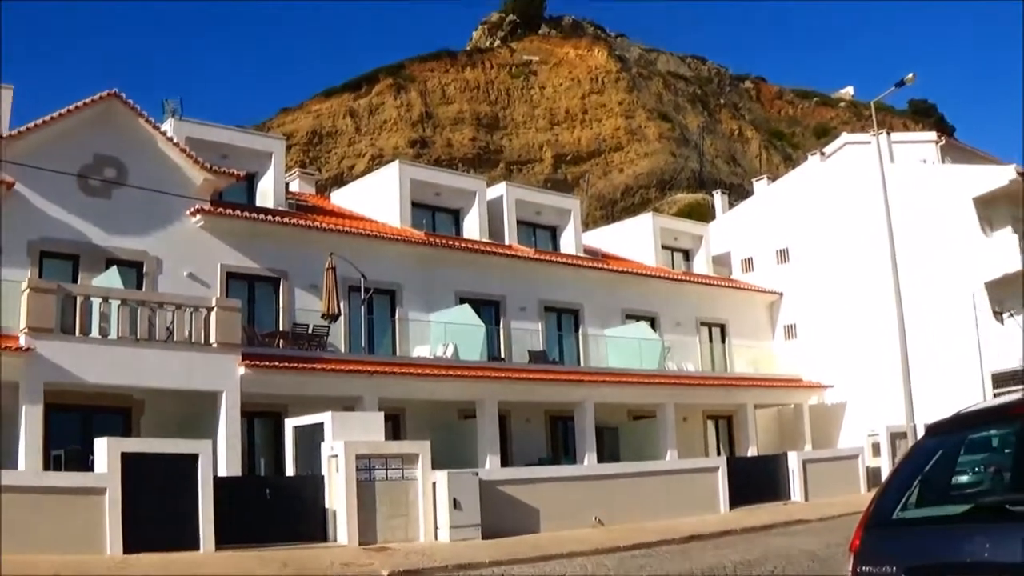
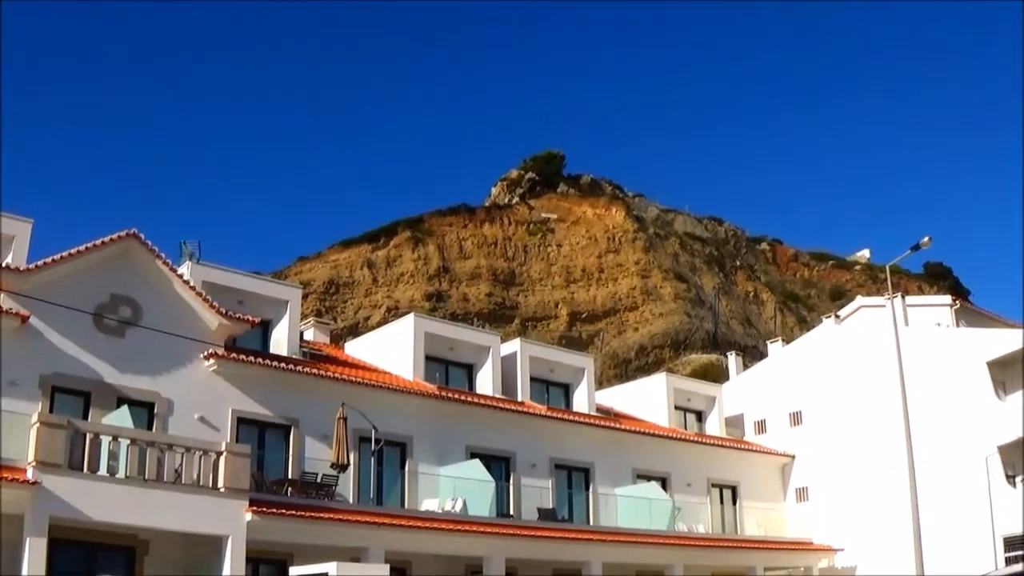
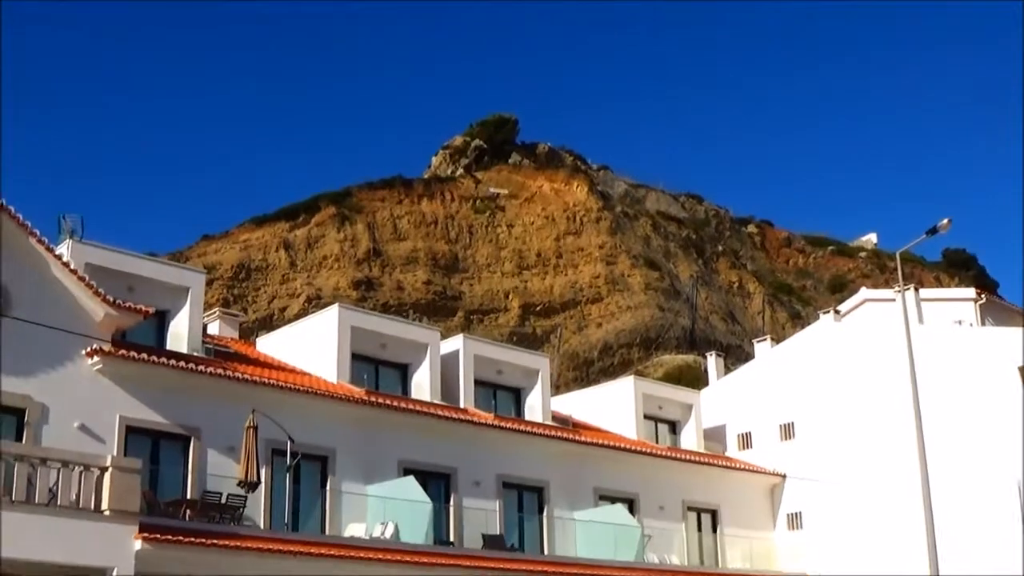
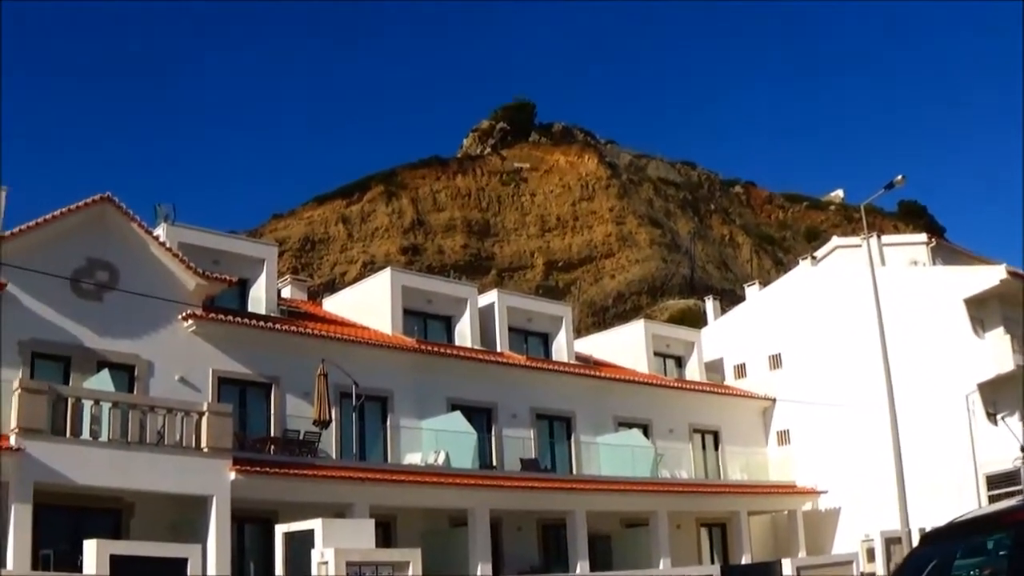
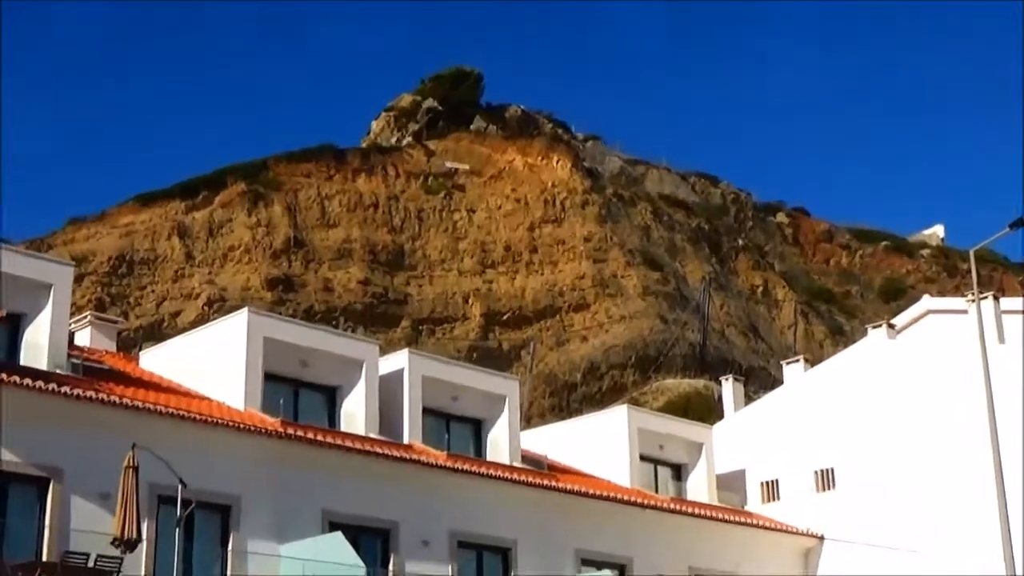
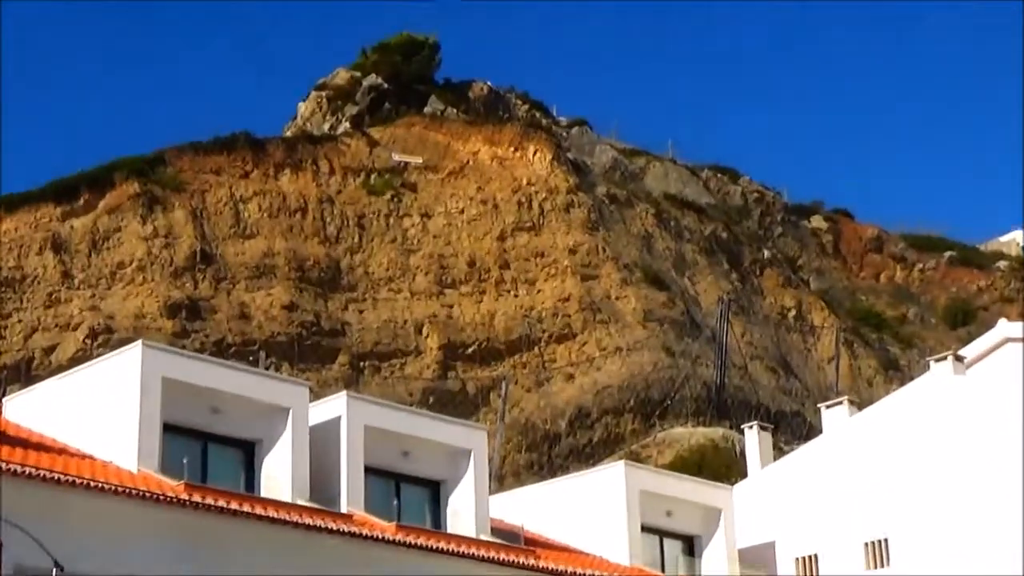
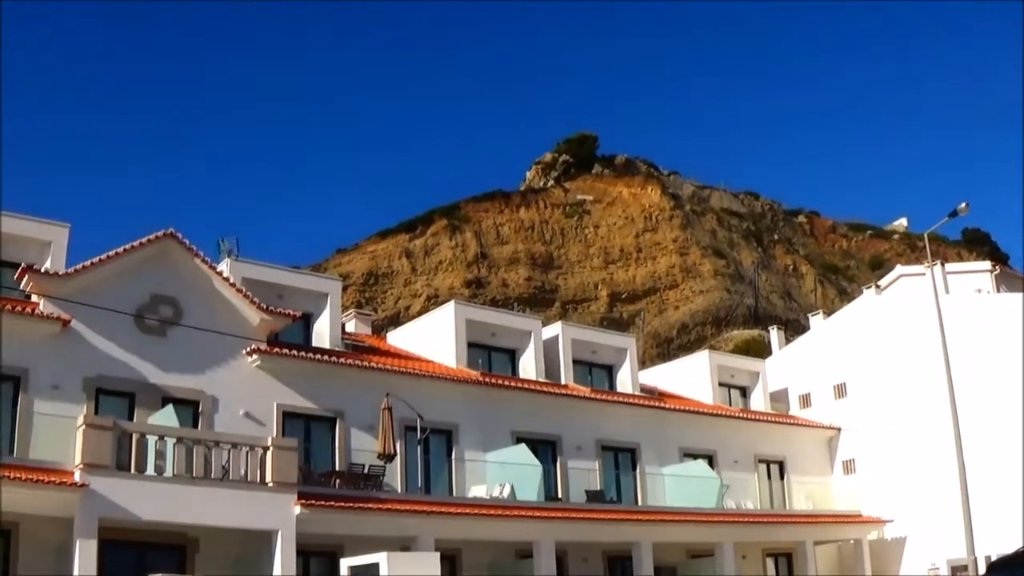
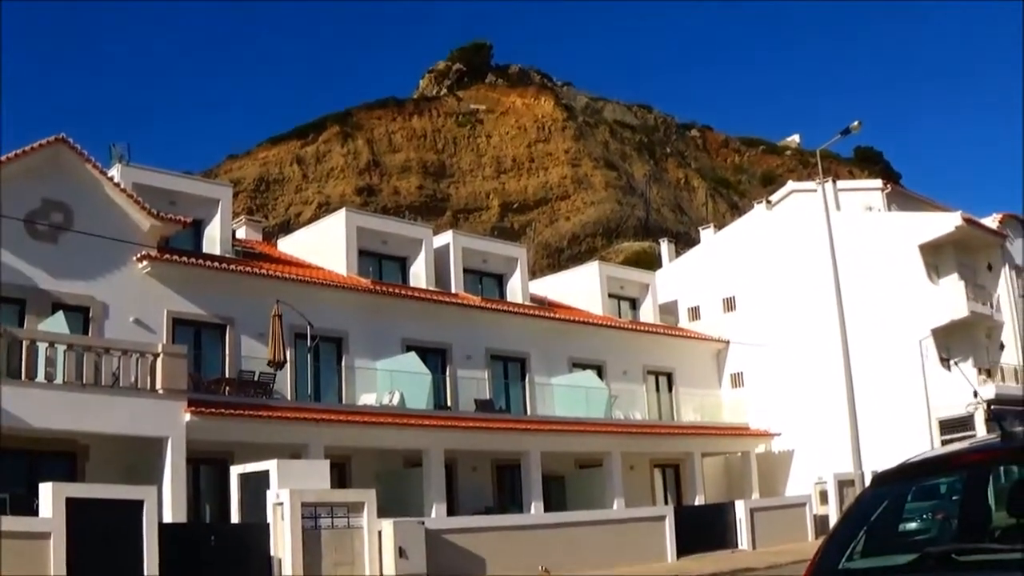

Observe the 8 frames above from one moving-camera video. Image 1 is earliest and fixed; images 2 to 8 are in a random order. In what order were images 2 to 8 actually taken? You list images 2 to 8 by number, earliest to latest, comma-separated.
8, 4, 7, 2, 3, 5, 6
